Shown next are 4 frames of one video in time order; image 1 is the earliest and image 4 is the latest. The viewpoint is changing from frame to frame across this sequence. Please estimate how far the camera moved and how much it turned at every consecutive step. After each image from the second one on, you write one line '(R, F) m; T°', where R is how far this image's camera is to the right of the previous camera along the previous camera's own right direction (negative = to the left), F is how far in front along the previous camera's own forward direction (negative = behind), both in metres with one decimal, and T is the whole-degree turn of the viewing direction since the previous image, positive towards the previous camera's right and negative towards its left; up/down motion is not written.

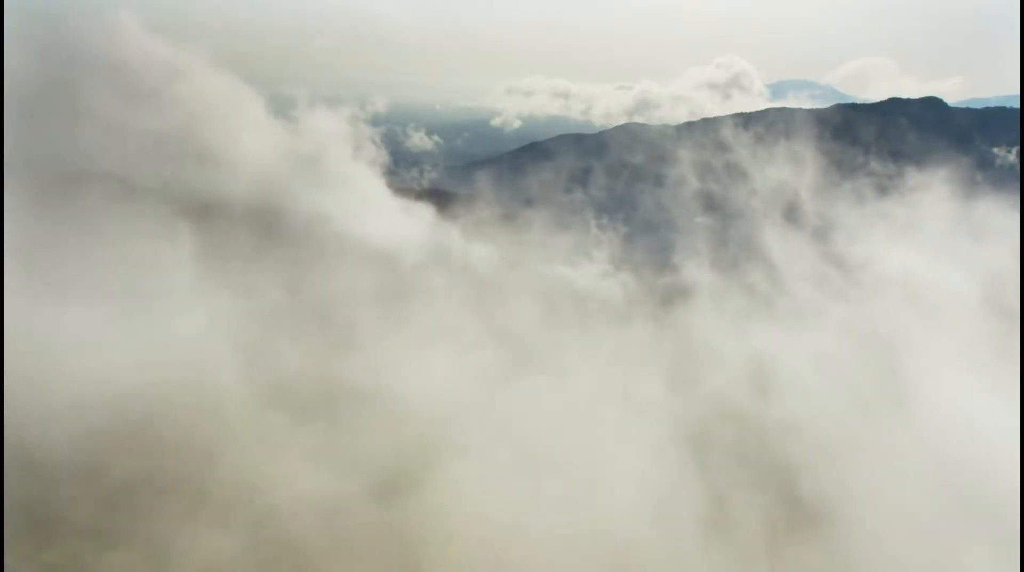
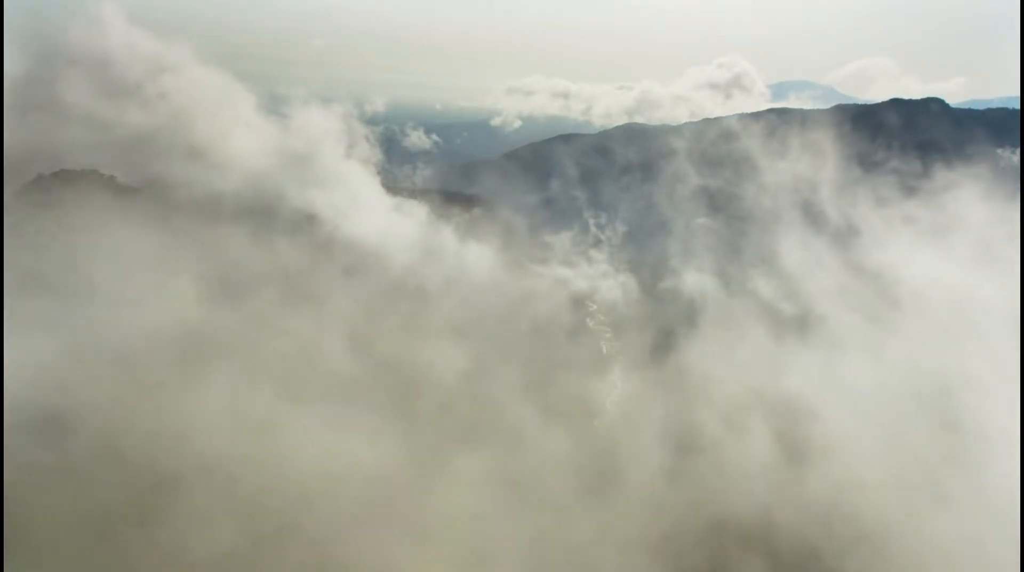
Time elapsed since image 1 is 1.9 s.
(+1.0, +5.6) m; 0°
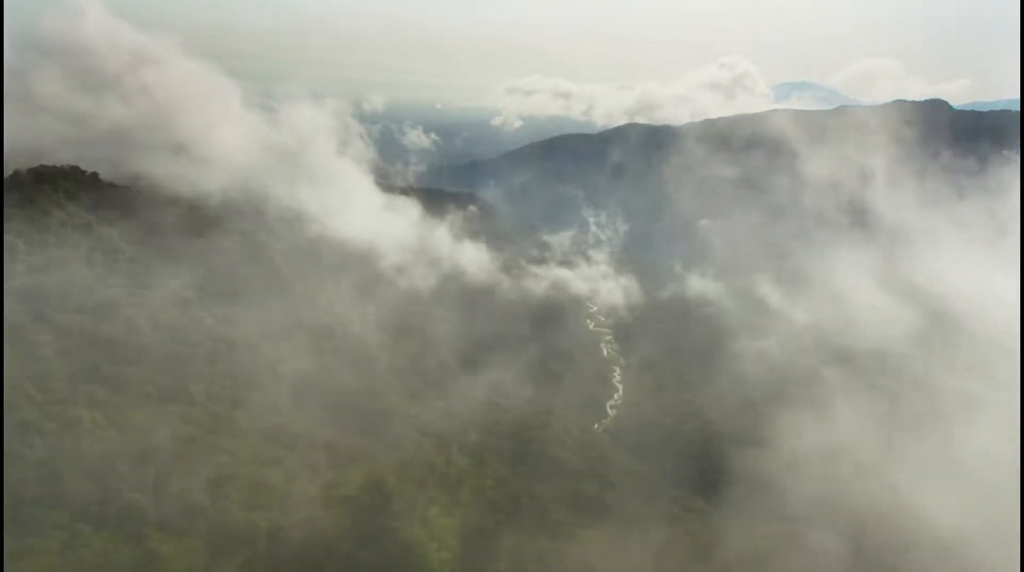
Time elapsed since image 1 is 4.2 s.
(+1.1, +8.3) m; 0°
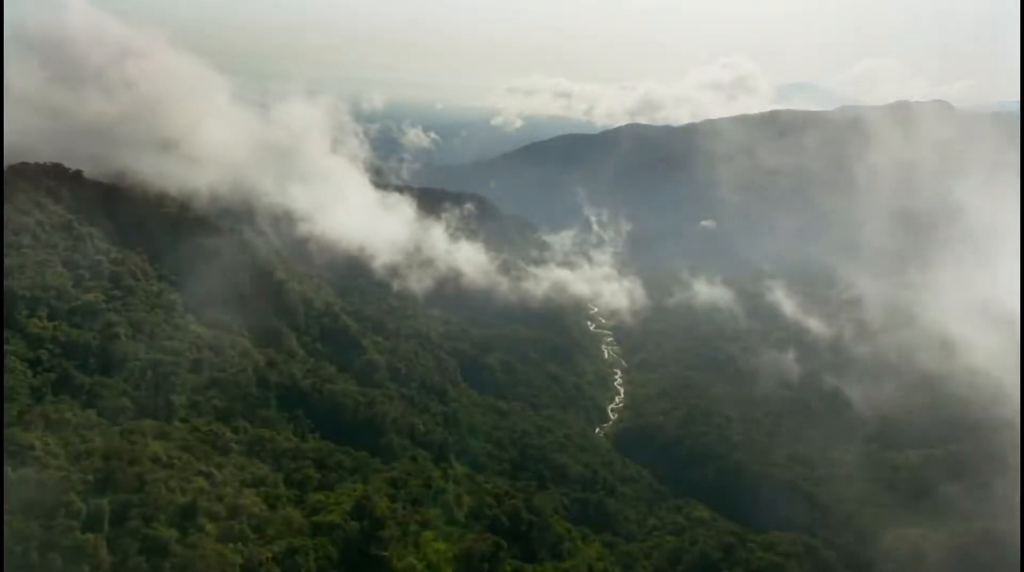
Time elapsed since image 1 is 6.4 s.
(+0.4, +8.0) m; 0°
